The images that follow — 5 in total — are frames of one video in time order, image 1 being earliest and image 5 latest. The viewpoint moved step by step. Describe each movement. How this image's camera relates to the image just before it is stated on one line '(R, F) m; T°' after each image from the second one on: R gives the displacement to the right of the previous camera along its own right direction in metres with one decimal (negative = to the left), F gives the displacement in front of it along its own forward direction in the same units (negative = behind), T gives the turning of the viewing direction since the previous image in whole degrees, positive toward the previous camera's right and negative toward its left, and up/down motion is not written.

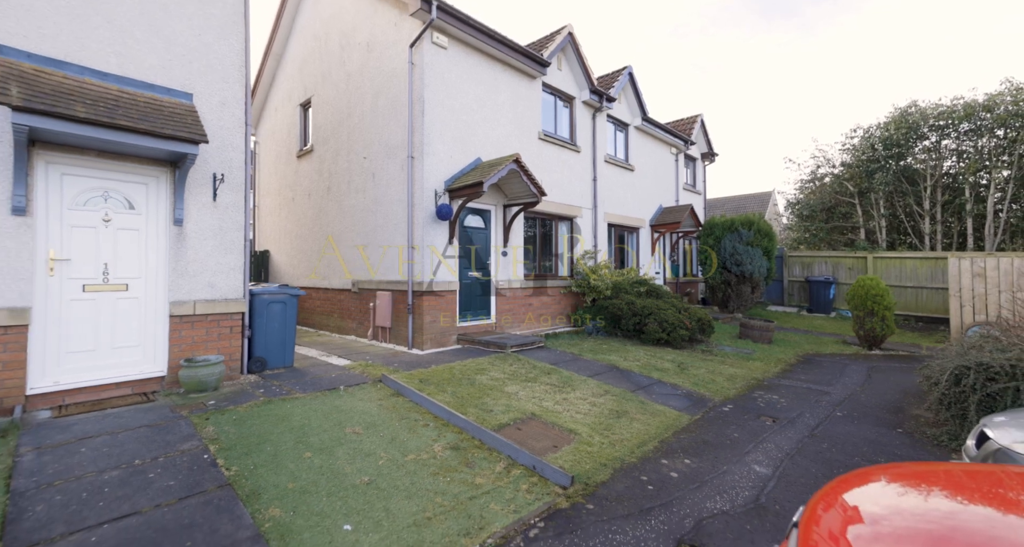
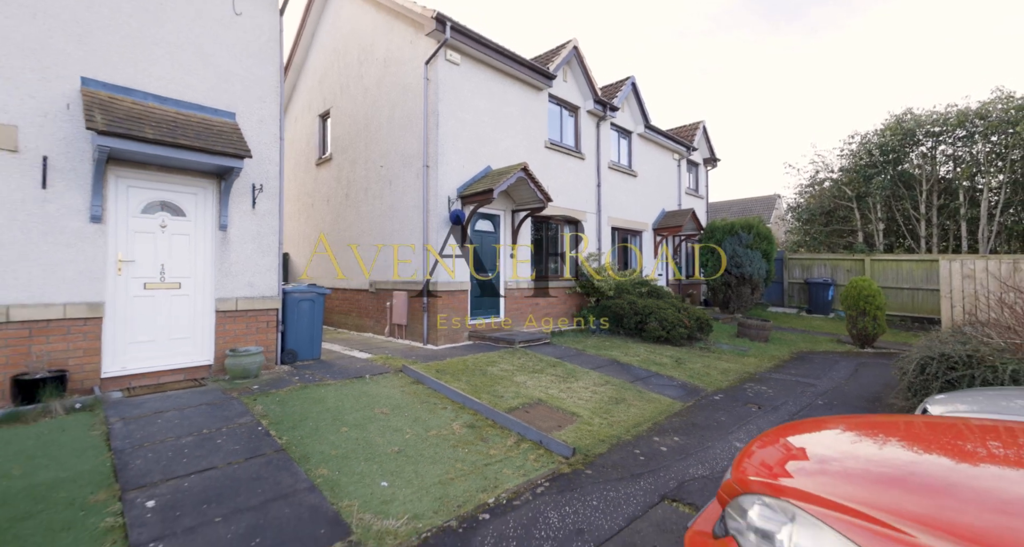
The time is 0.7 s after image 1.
(0.0, -0.5) m; -1°
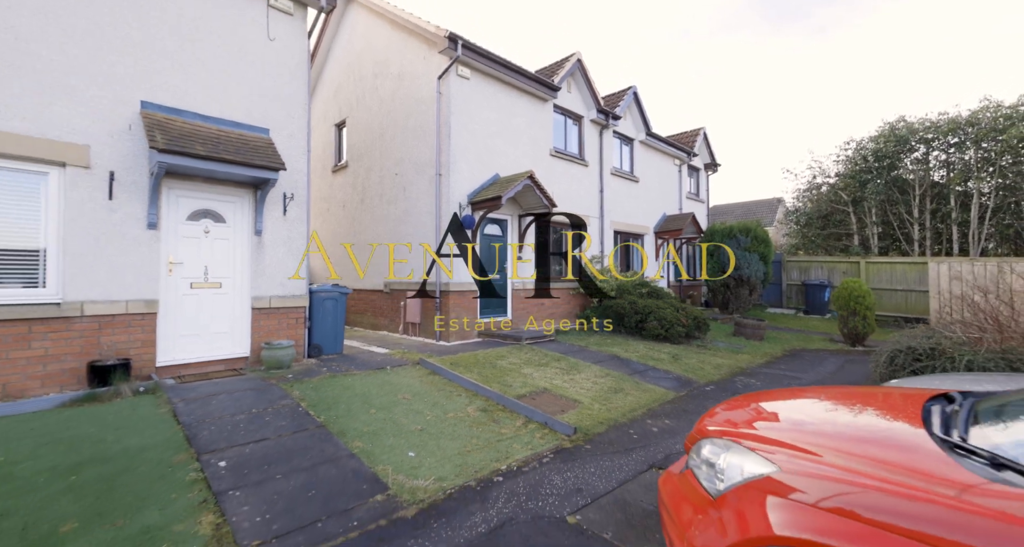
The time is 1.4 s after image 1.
(0.0, -0.5) m; -1°
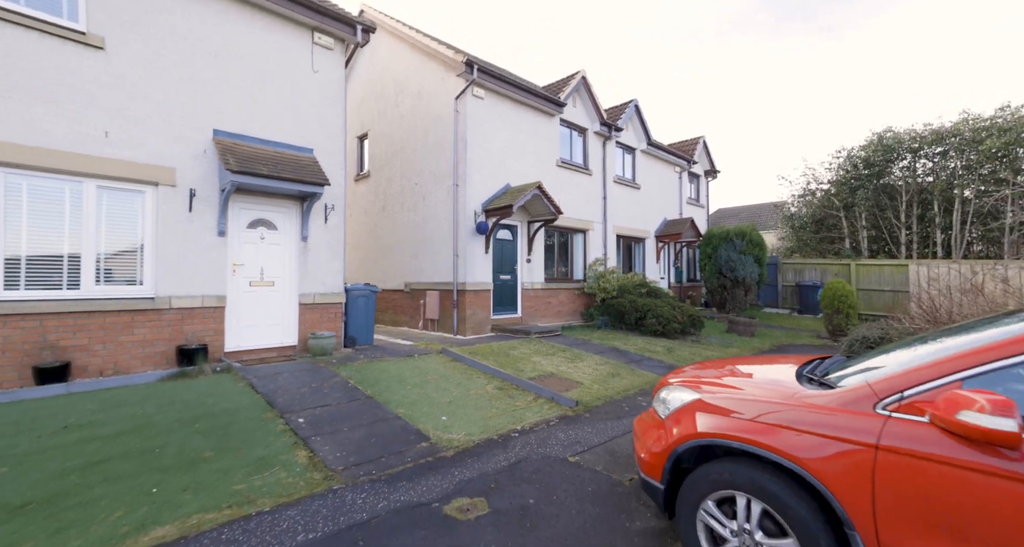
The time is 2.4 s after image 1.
(-0.1, -0.9) m; -1°
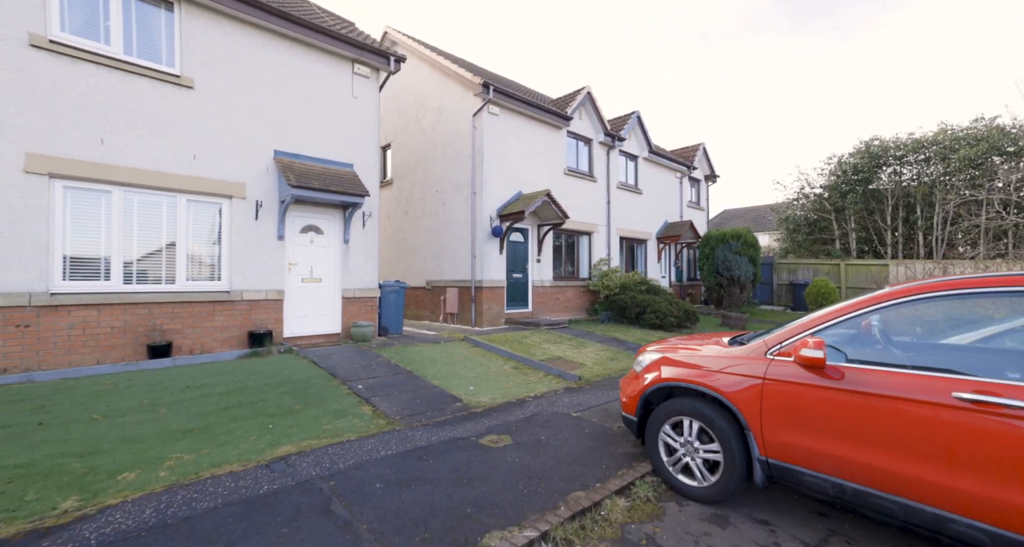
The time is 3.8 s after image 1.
(-0.1, -1.1) m; -1°
